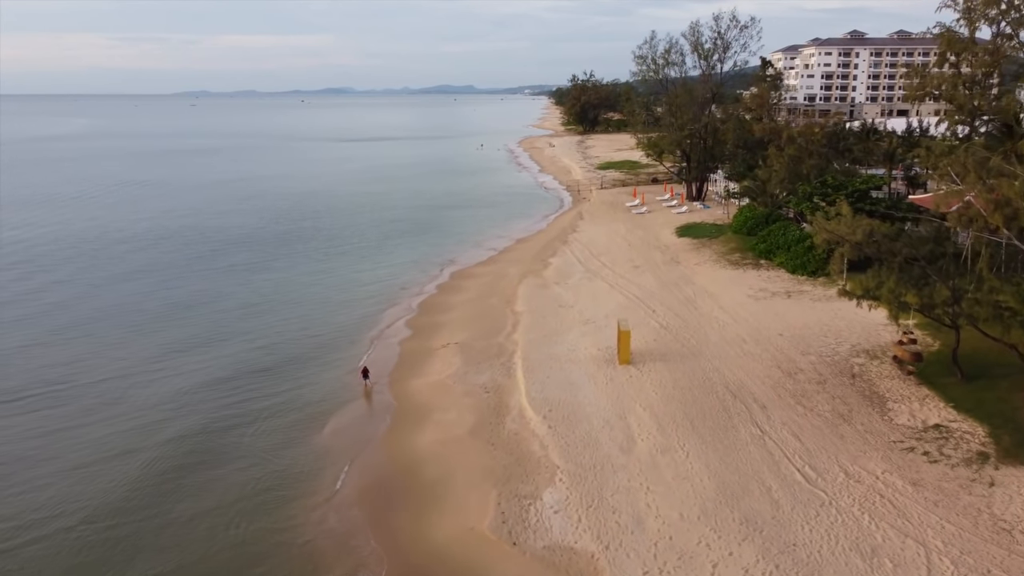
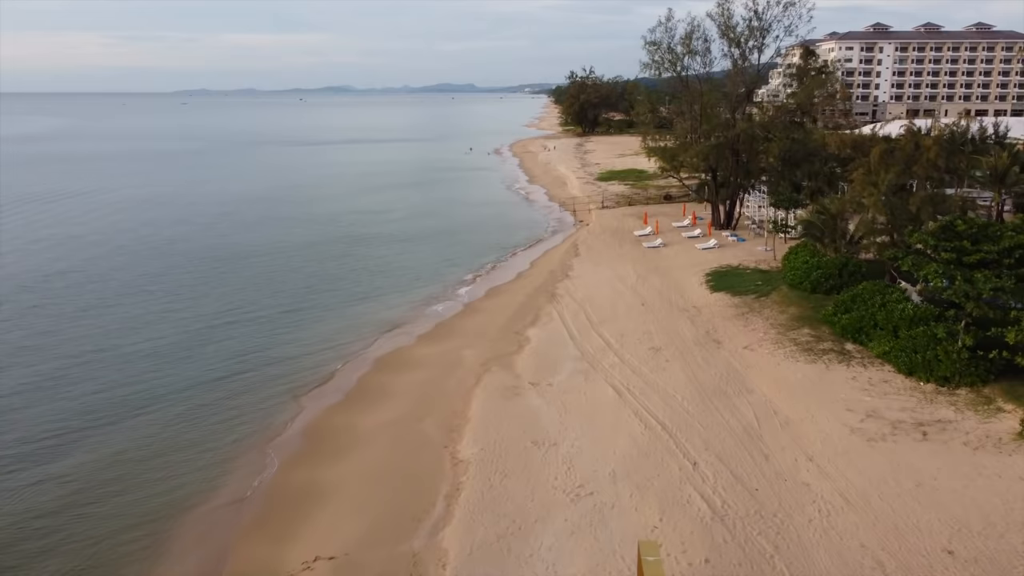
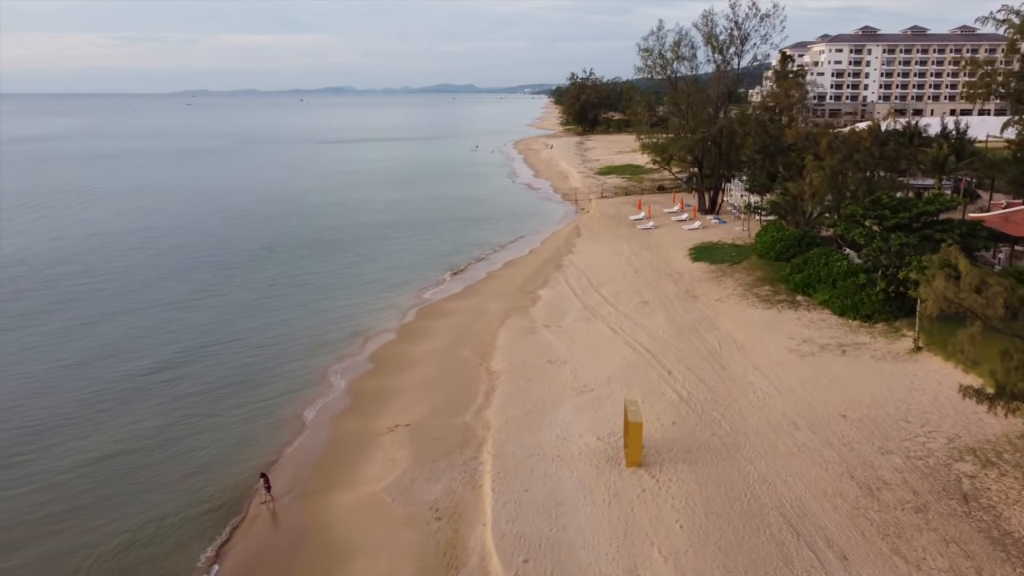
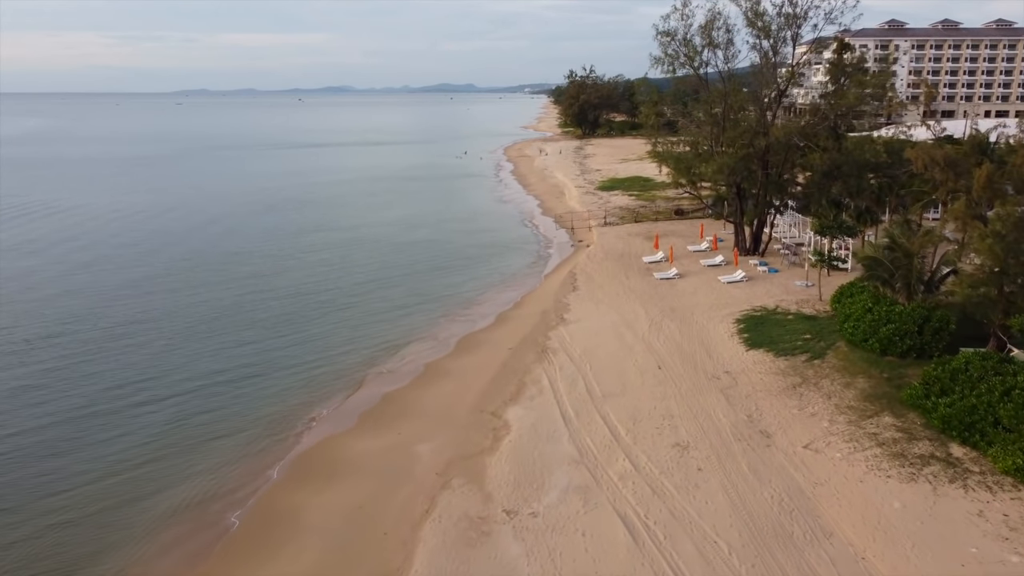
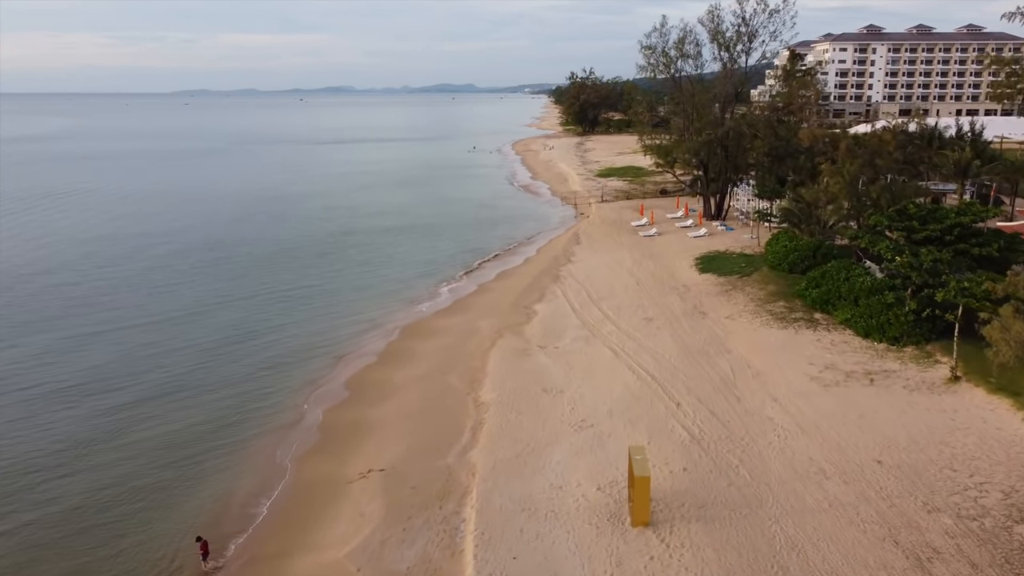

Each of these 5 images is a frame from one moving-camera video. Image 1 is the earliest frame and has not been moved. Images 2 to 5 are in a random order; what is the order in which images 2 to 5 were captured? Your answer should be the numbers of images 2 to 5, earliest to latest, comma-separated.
3, 5, 2, 4
